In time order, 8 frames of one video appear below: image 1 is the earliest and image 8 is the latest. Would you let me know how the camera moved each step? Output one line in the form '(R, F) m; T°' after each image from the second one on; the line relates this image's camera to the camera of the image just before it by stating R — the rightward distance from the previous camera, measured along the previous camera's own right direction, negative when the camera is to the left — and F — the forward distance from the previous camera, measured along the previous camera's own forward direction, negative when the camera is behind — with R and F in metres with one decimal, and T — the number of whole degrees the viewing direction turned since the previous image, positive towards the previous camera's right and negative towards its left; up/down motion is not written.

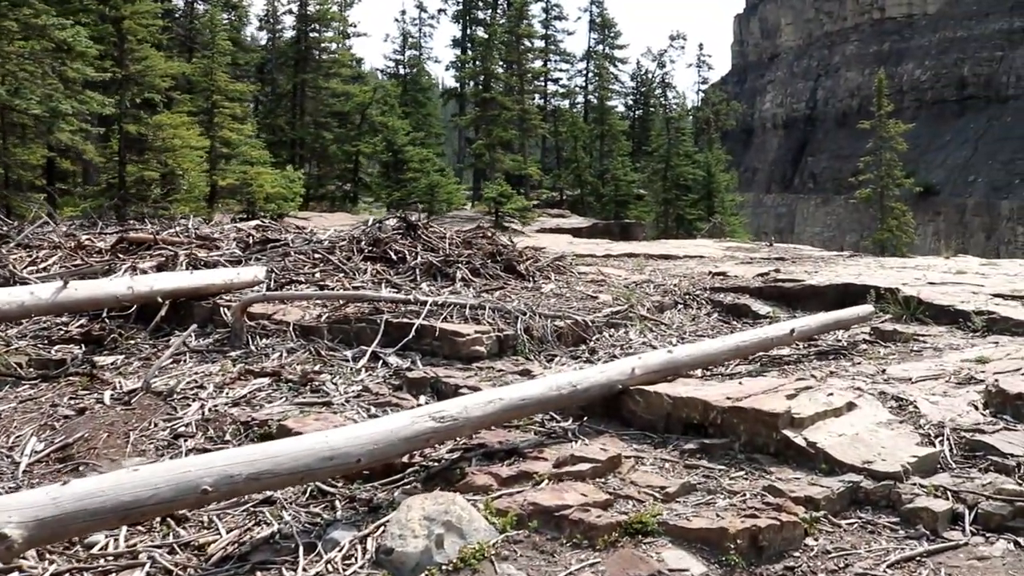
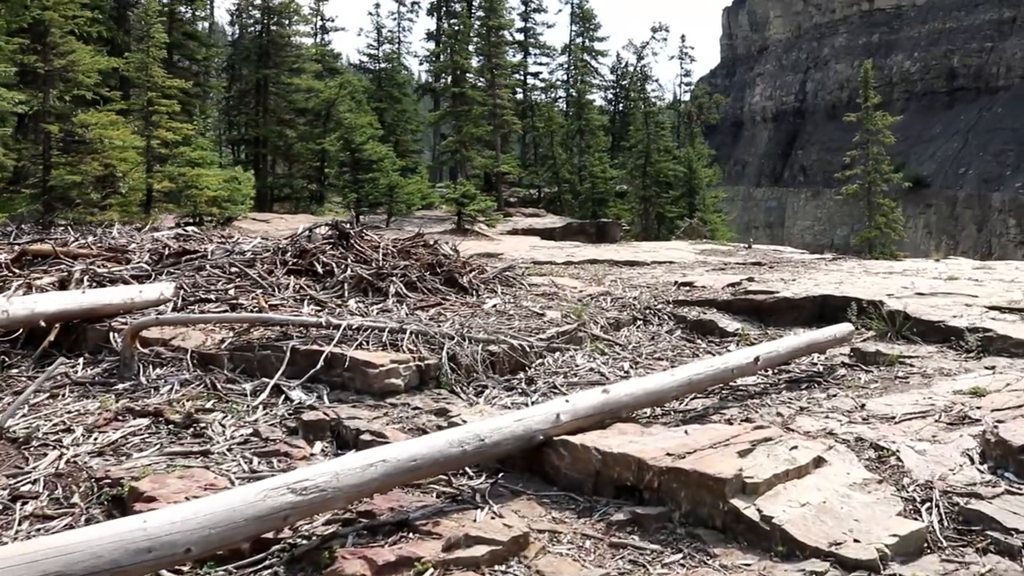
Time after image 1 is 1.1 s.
(+0.4, +0.9) m; 0°
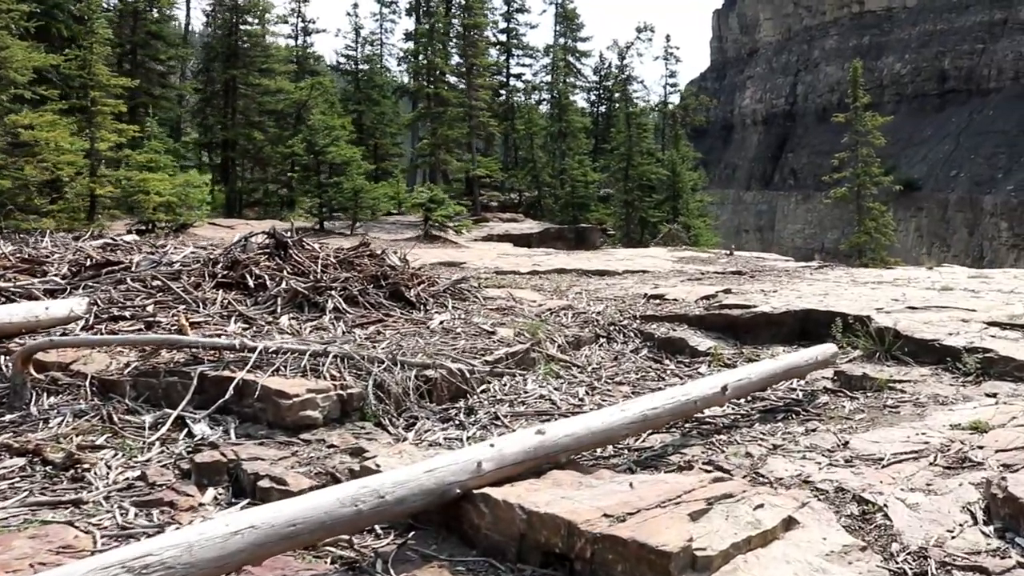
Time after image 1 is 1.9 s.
(+0.3, +0.7) m; 0°
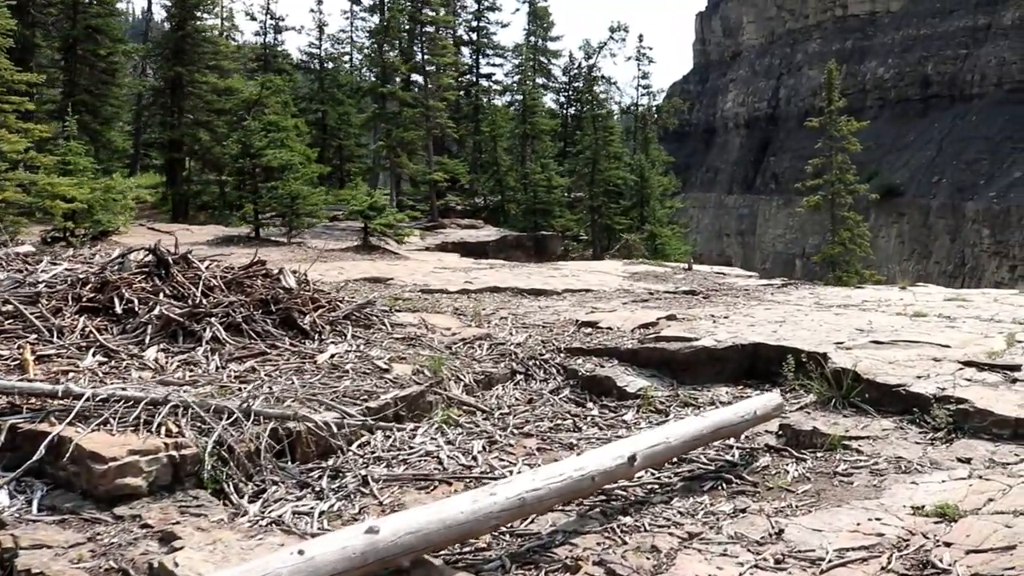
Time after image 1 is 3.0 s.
(+0.5, +0.9) m; +1°
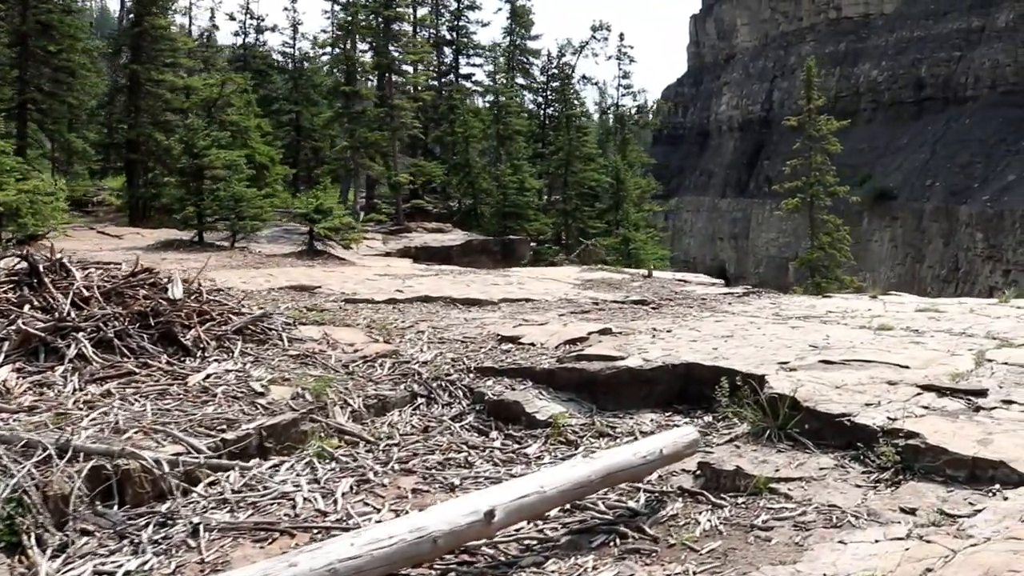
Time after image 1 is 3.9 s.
(+0.5, +0.7) m; 0°
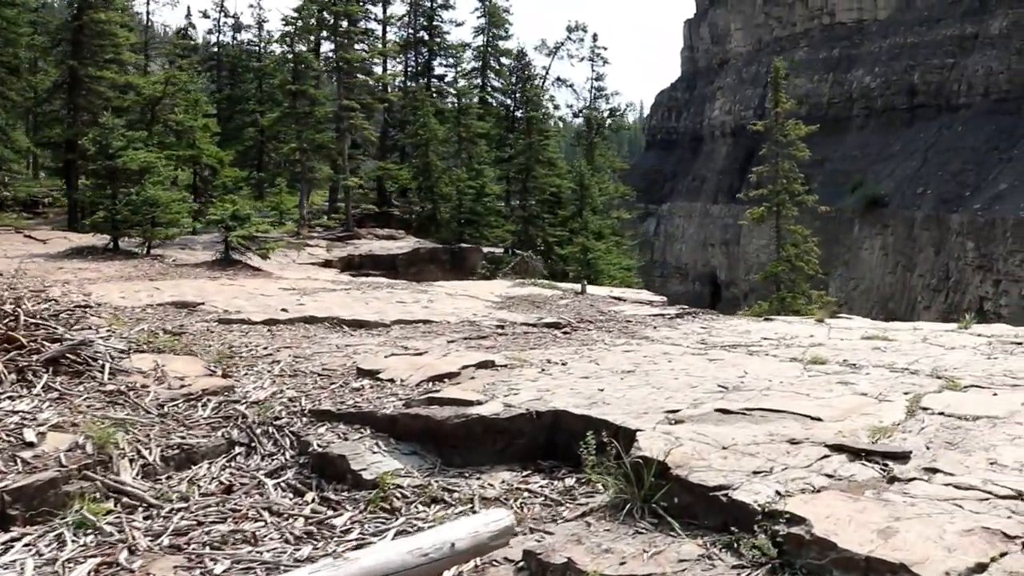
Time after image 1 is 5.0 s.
(+0.7, +0.9) m; 0°
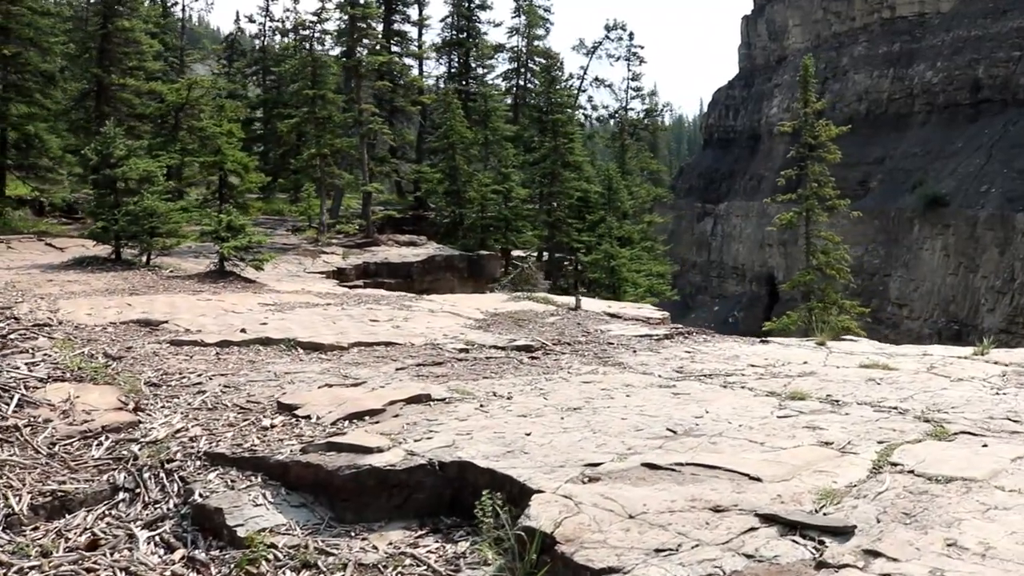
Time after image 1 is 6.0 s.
(+0.6, +0.5) m; -4°
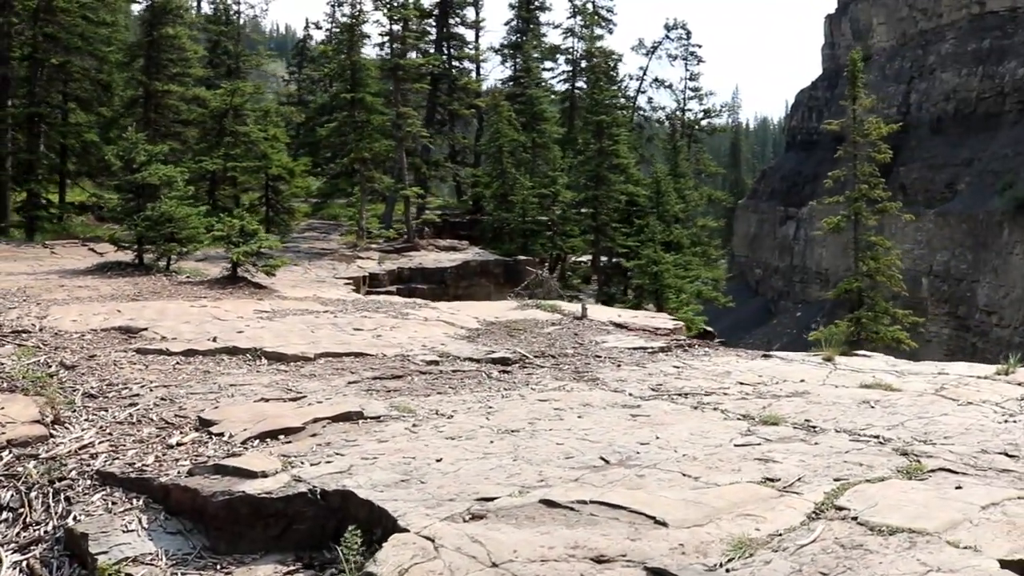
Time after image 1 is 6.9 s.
(+0.6, +0.4) m; -5°
